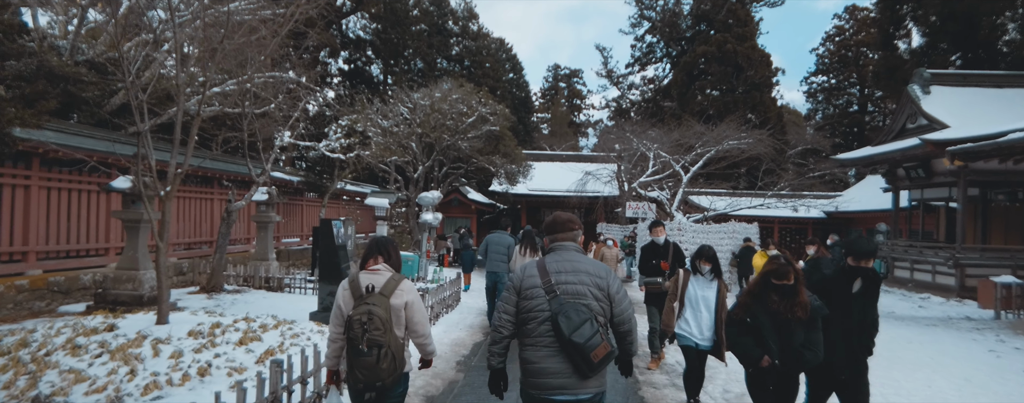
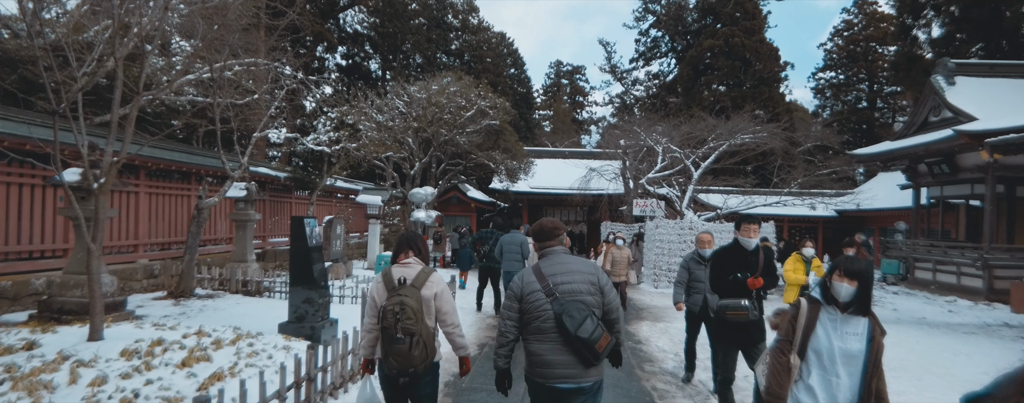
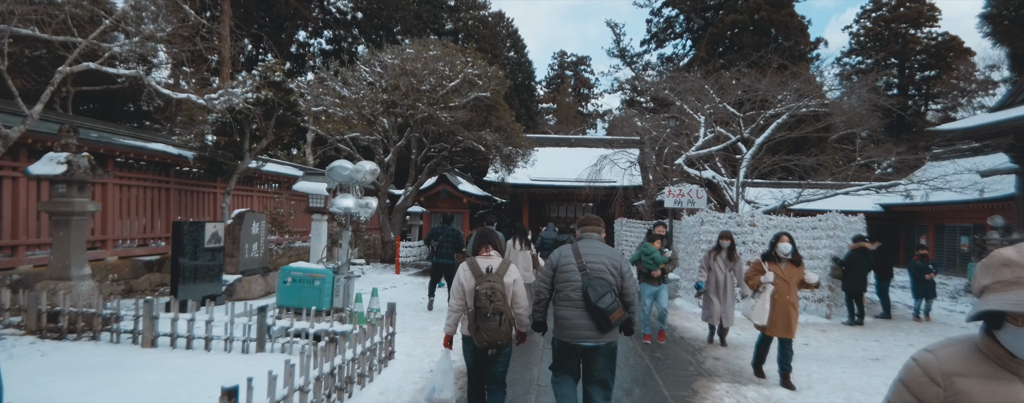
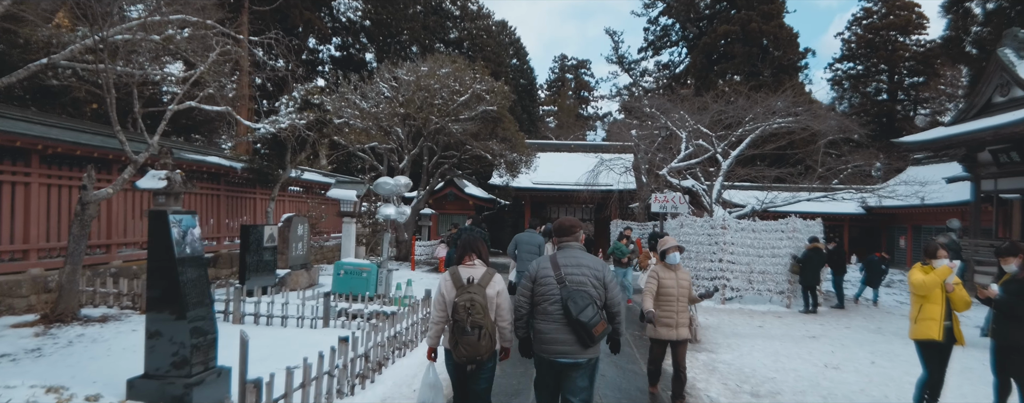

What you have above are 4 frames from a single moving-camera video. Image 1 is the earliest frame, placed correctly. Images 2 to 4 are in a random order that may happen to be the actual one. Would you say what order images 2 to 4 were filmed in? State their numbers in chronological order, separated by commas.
2, 4, 3
